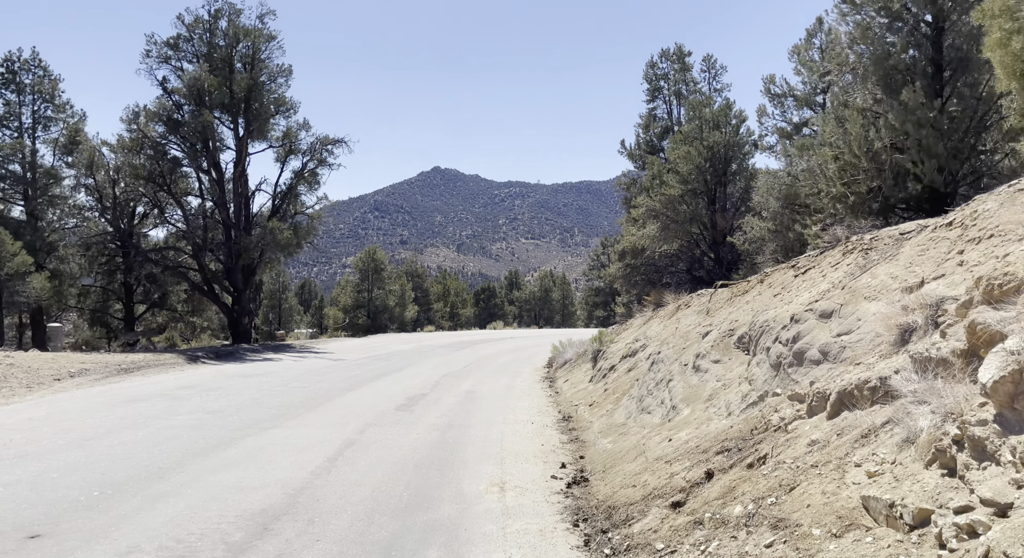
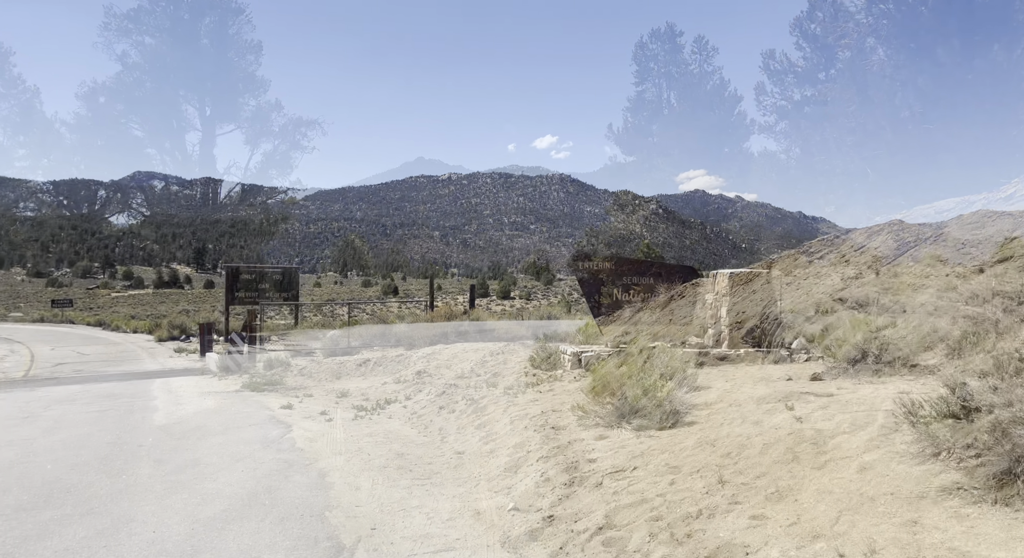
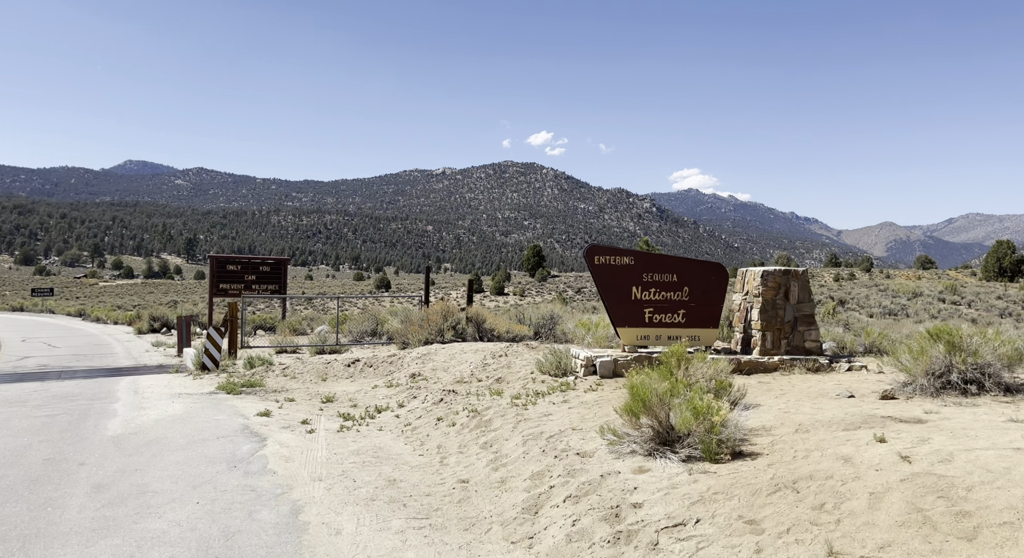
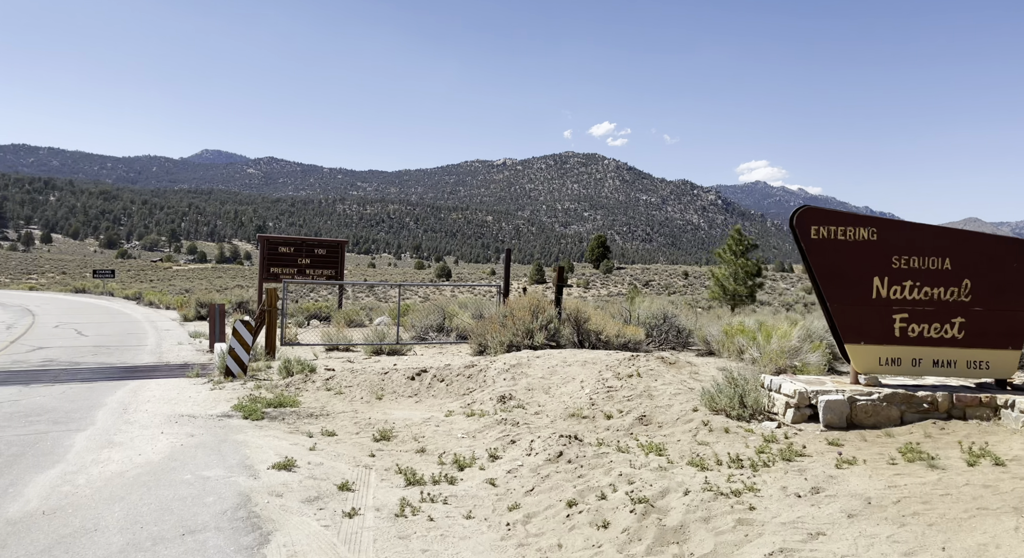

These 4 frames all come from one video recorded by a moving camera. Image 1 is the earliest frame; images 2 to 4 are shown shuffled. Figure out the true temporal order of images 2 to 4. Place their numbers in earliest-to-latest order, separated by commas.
2, 3, 4
